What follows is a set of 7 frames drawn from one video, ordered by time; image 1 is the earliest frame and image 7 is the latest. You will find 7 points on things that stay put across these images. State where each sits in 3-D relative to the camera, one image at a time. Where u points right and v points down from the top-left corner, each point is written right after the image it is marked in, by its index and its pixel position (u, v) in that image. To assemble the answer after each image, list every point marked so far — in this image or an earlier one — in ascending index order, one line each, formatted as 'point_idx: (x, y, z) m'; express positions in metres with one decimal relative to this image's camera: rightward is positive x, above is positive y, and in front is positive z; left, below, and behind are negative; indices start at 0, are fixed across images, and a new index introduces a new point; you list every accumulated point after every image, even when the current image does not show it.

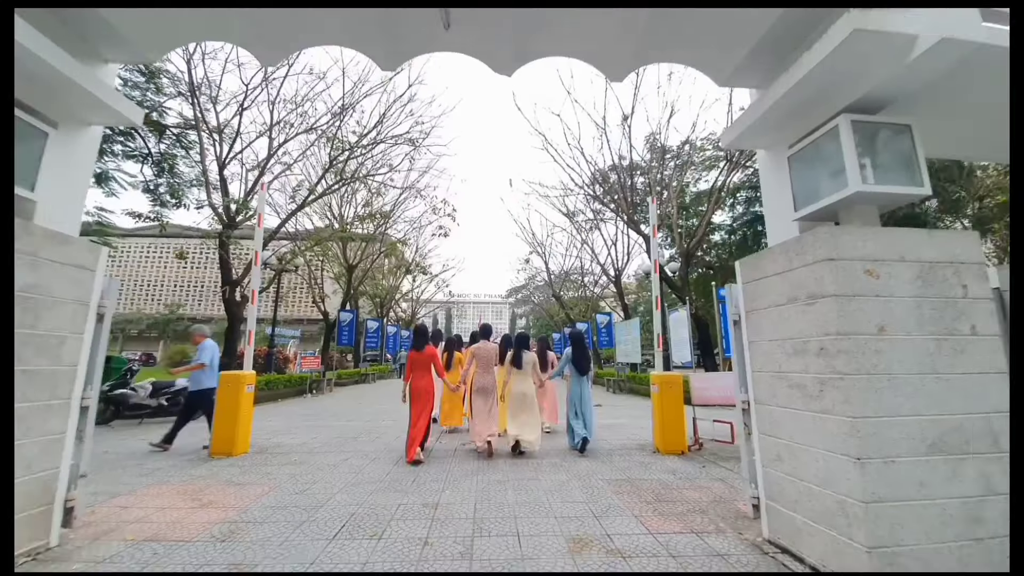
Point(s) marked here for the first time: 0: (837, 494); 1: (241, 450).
0: (+2.3, -1.5, +4.0) m
1: (-3.6, -2.2, +7.6) m
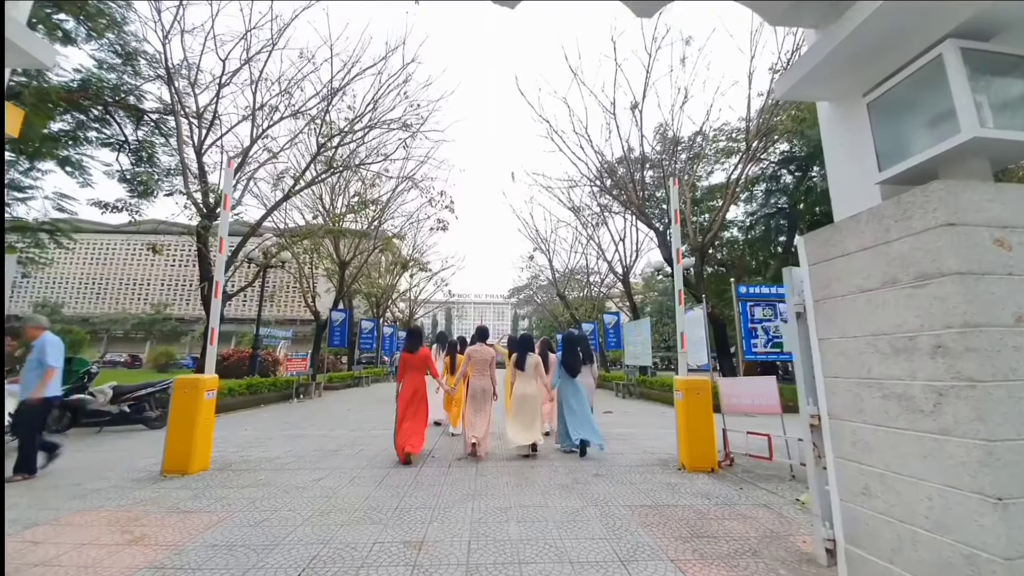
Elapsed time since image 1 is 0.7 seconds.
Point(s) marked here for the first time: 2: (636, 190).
0: (+2.3, -1.3, +2.9) m
1: (-3.6, -2.1, +6.5) m
2: (+4.0, +3.2, +18.5) m
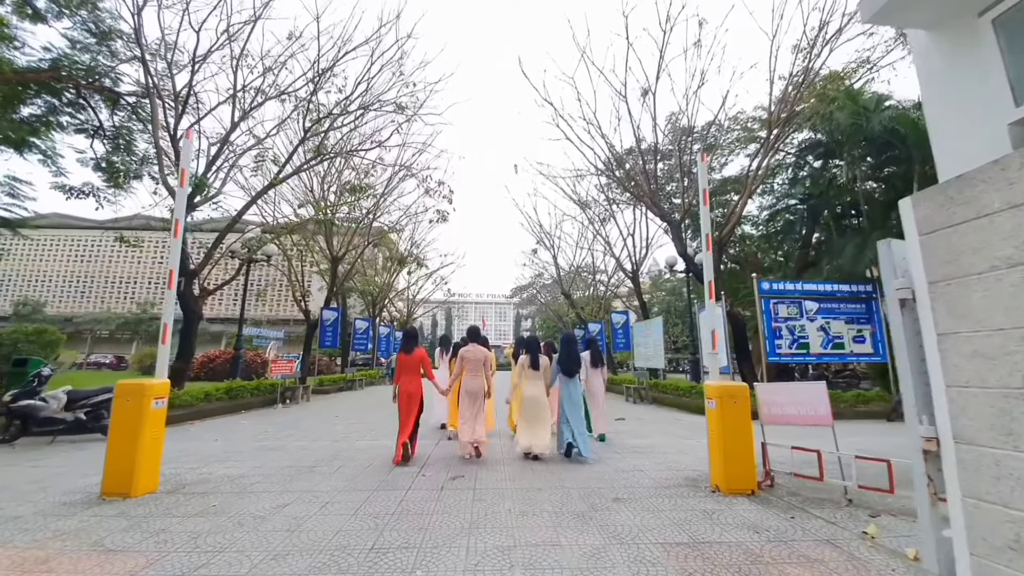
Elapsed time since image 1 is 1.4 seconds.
0: (+2.4, -1.2, +1.9) m
1: (-3.6, -2.0, +5.5) m
2: (+4.1, +3.2, +17.5) m
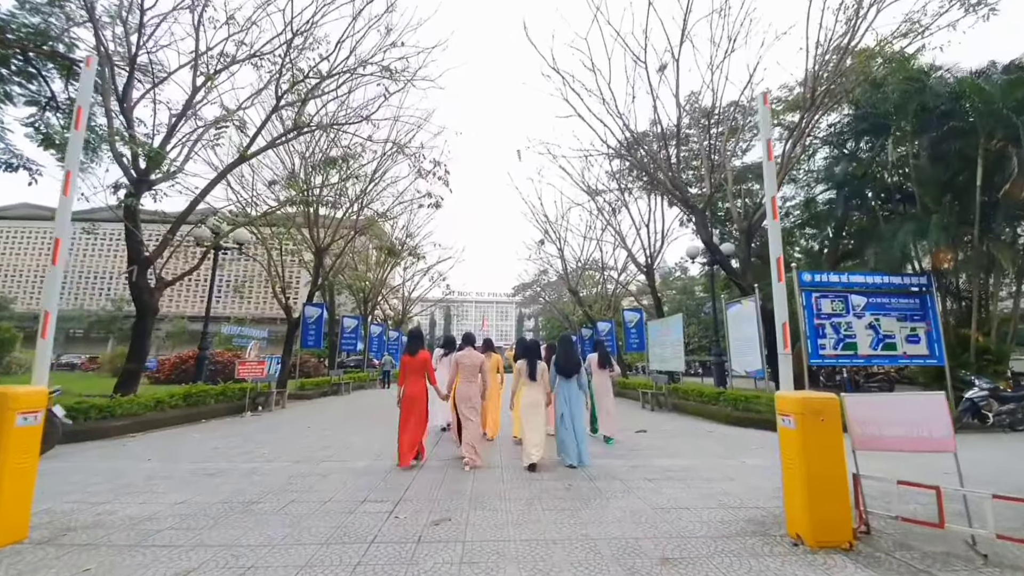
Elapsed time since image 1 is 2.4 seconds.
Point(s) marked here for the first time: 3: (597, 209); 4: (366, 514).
0: (+2.4, -1.0, +0.3) m
1: (-3.5, -1.8, +4.0) m
2: (+4.2, +3.4, +15.9) m
3: (+2.7, +2.5, +17.8) m
4: (-1.2, -1.8, +4.5) m
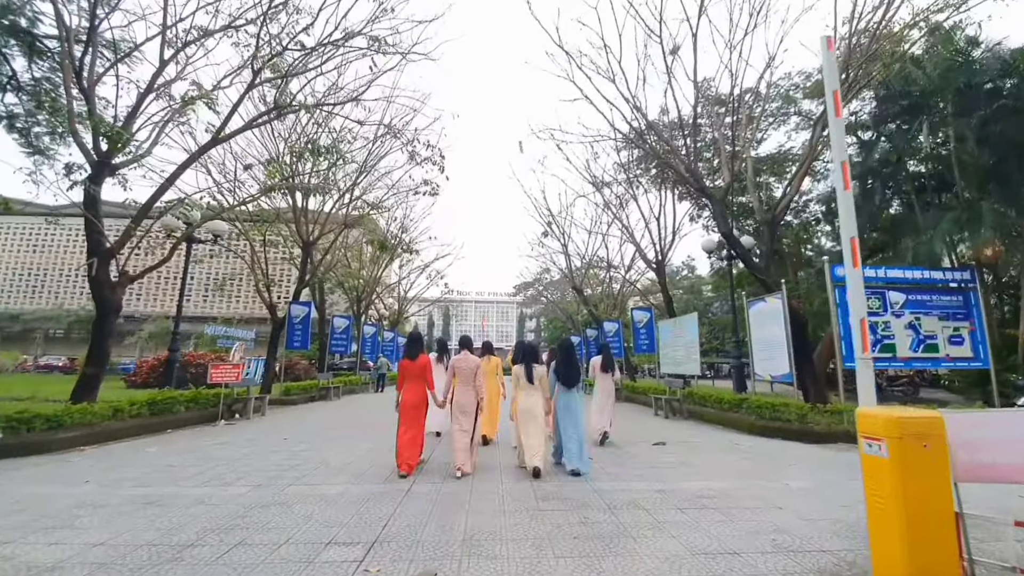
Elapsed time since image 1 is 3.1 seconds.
0: (+2.4, -0.9, -0.7) m
1: (-3.5, -1.7, +3.0) m
2: (+4.2, +3.4, +14.9) m
3: (+2.7, +2.5, +16.8) m
4: (-1.1, -1.7, +3.5) m
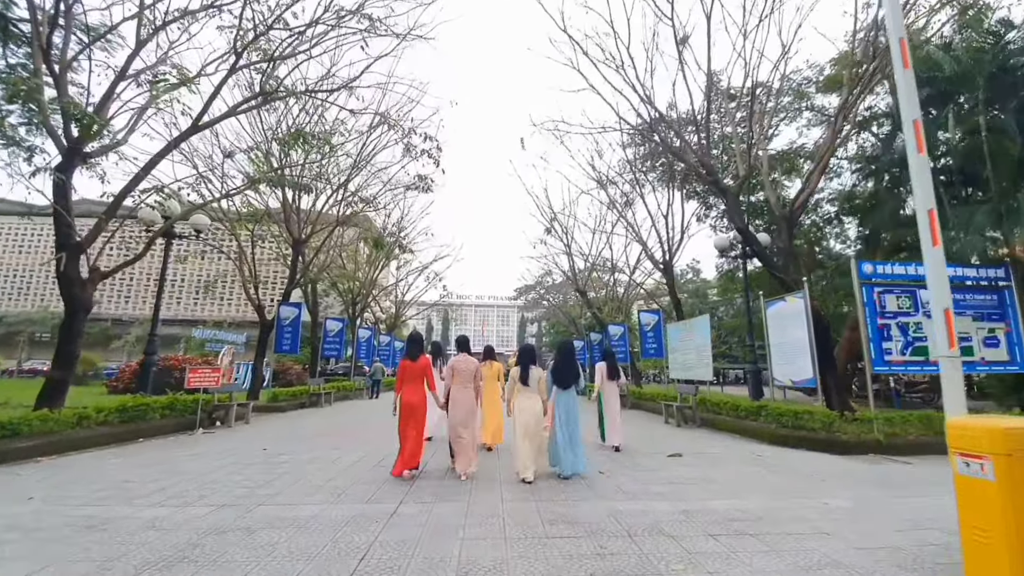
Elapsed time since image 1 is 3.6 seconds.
0: (+2.4, -0.8, -1.4) m
1: (-3.5, -1.6, +2.3) m
2: (+4.3, +3.4, +14.3) m
3: (+2.7, +2.5, +16.2) m
4: (-1.1, -1.6, +2.8) m
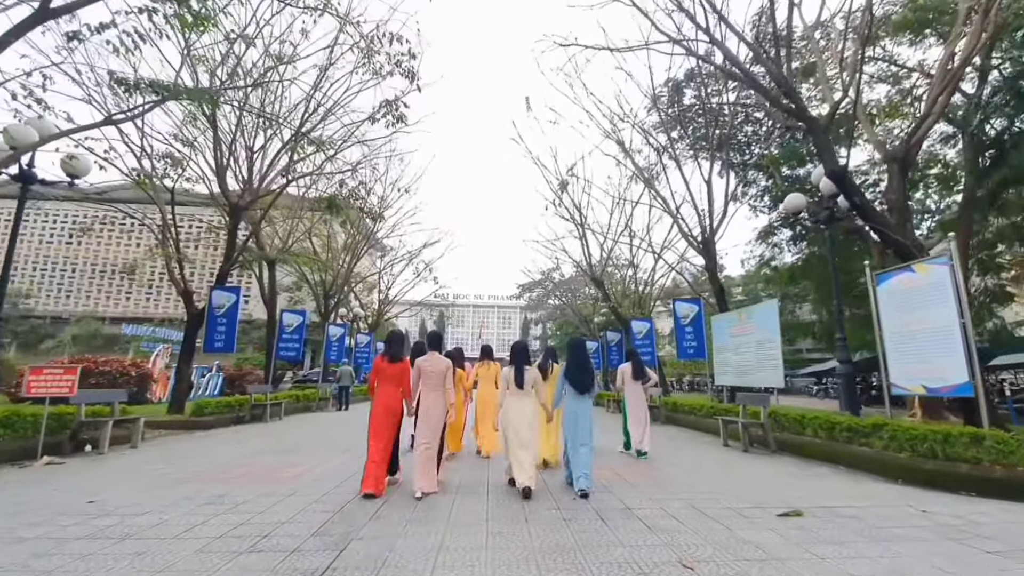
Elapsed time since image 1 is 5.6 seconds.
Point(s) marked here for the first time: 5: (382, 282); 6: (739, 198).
0: (+2.4, -0.2, -4.3) m
1: (-3.5, -1.0, -0.7) m
2: (+4.3, +3.8, +11.4) m
3: (+2.8, +2.8, +13.2) m
4: (-1.1, -1.1, -0.1) m
5: (-4.1, +0.2, +17.8) m
6: (+6.3, +2.5, +15.5) m
